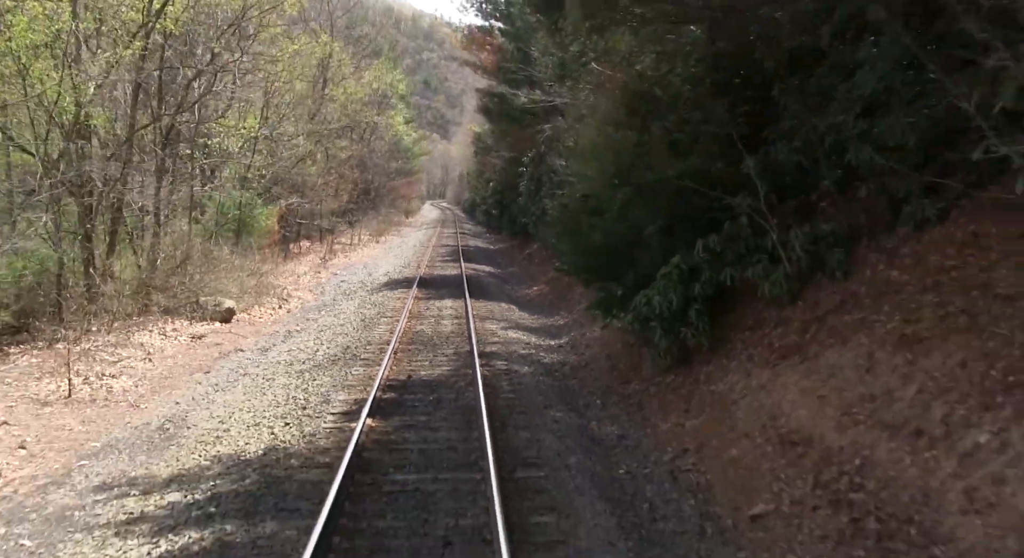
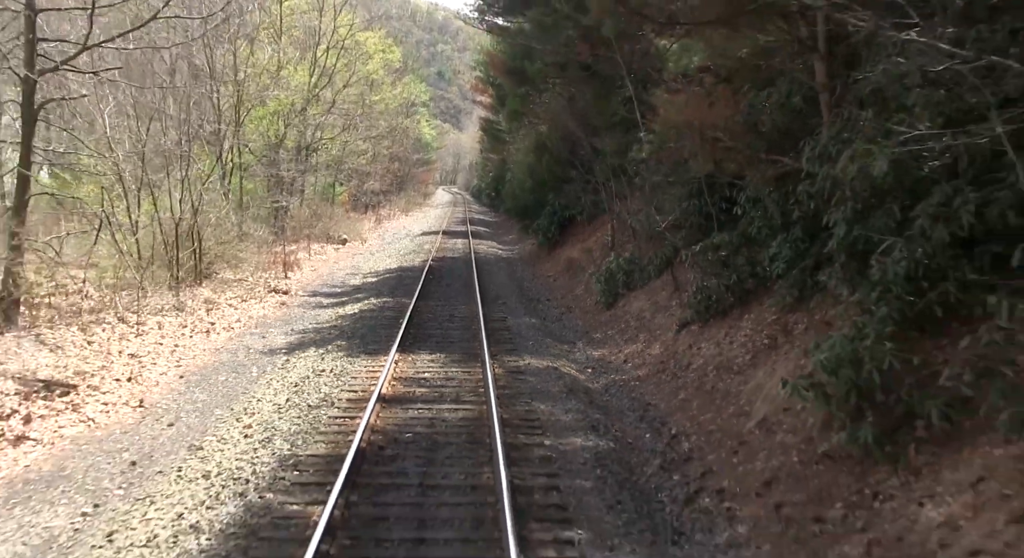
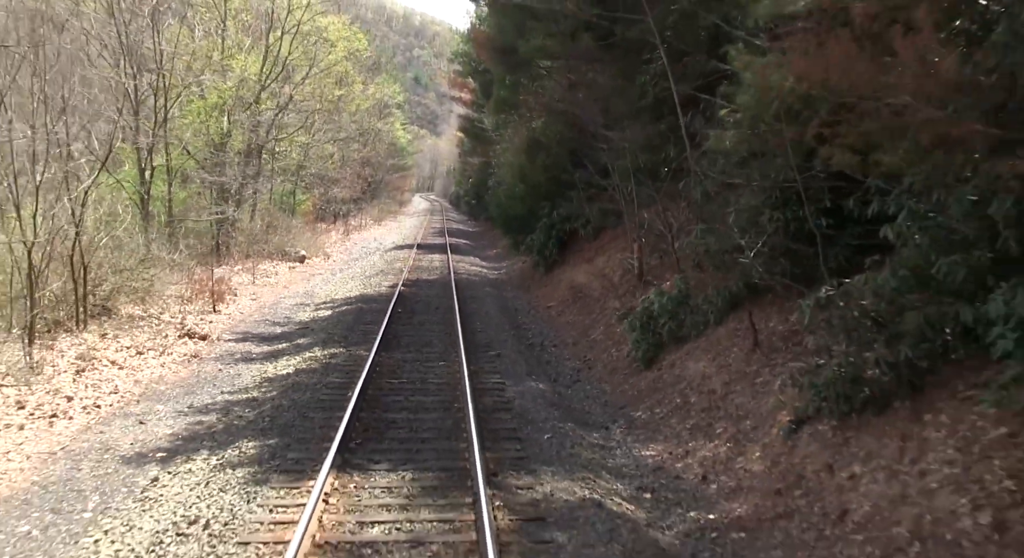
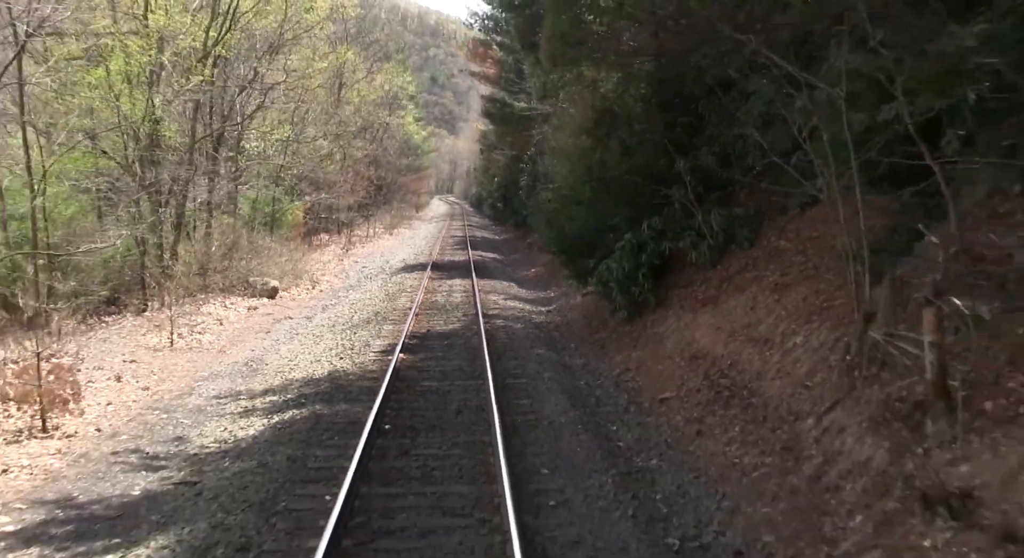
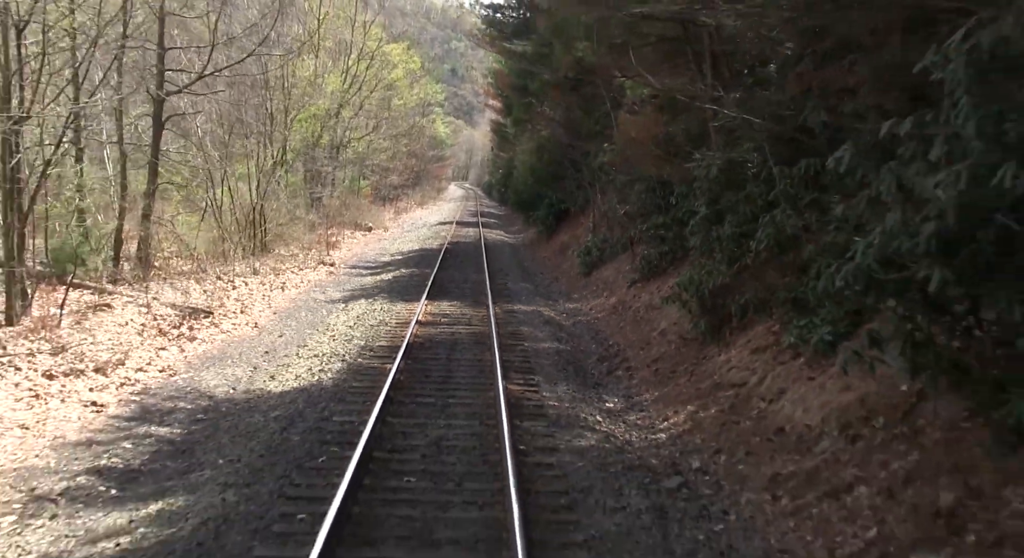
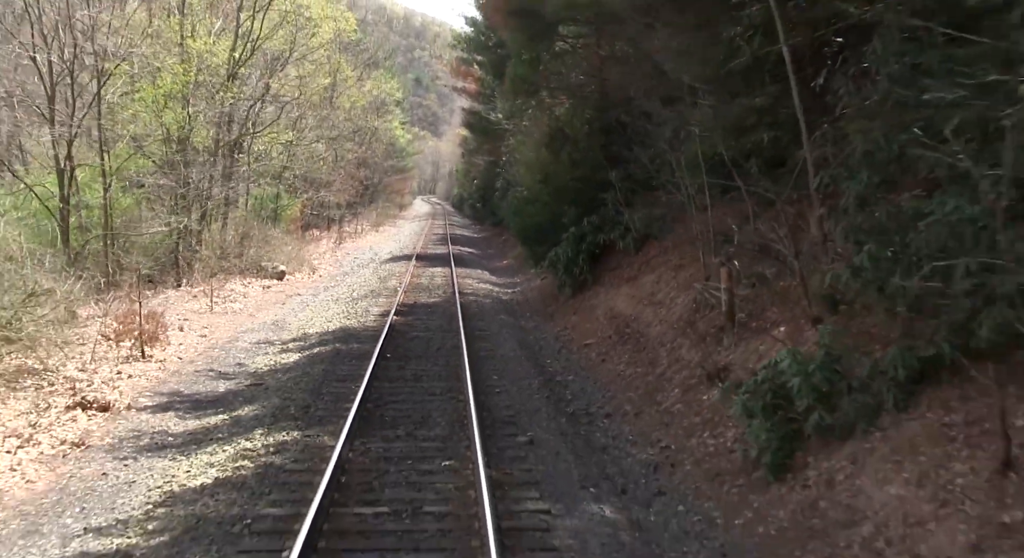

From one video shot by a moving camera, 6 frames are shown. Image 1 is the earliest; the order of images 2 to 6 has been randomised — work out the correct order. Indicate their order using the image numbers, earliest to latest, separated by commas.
4, 6, 3, 2, 5
